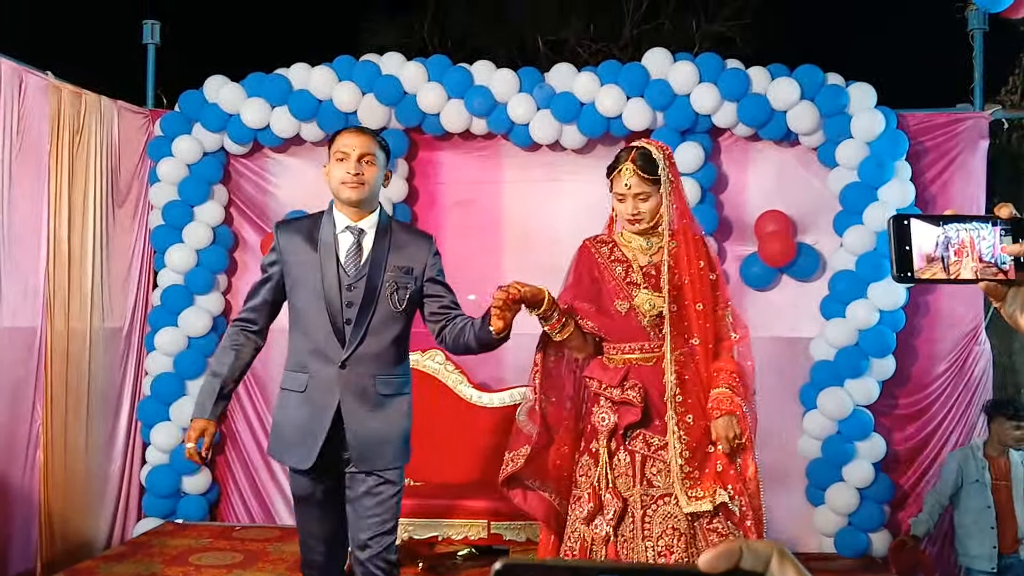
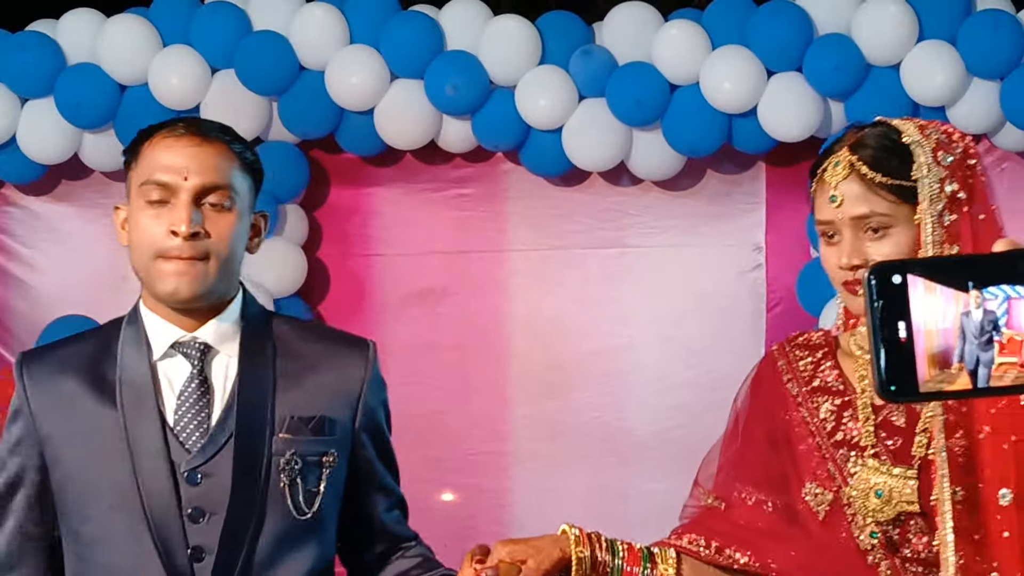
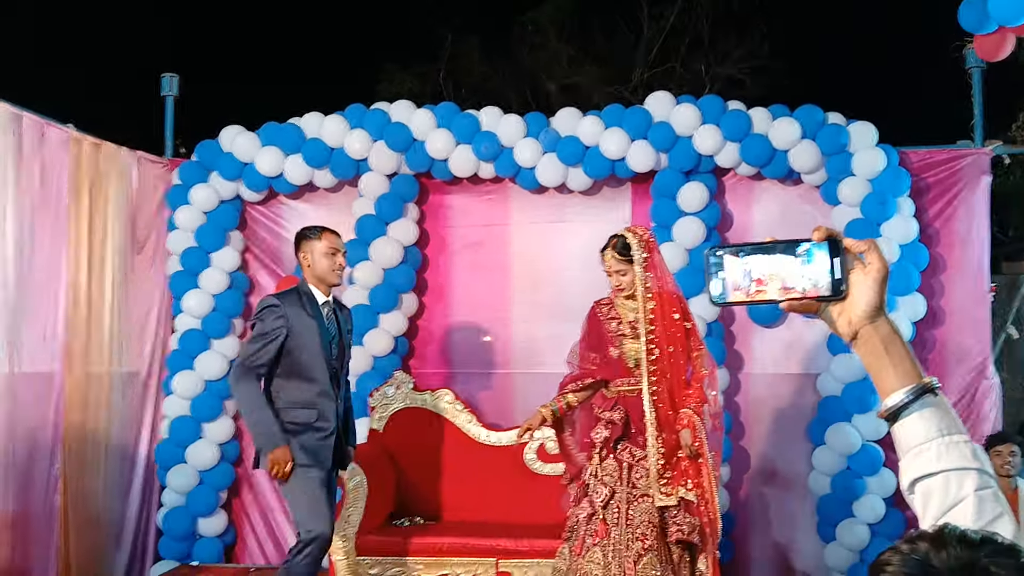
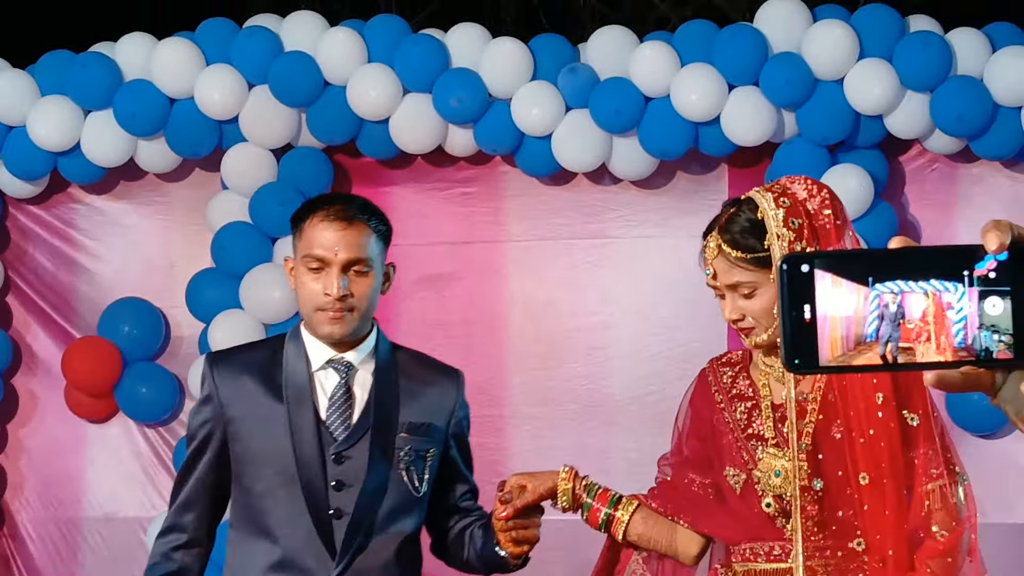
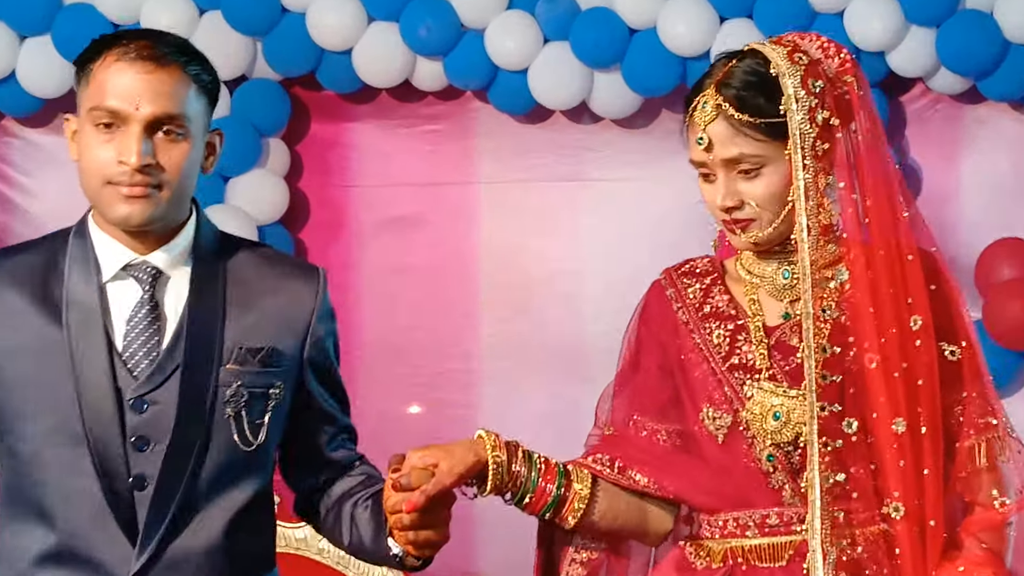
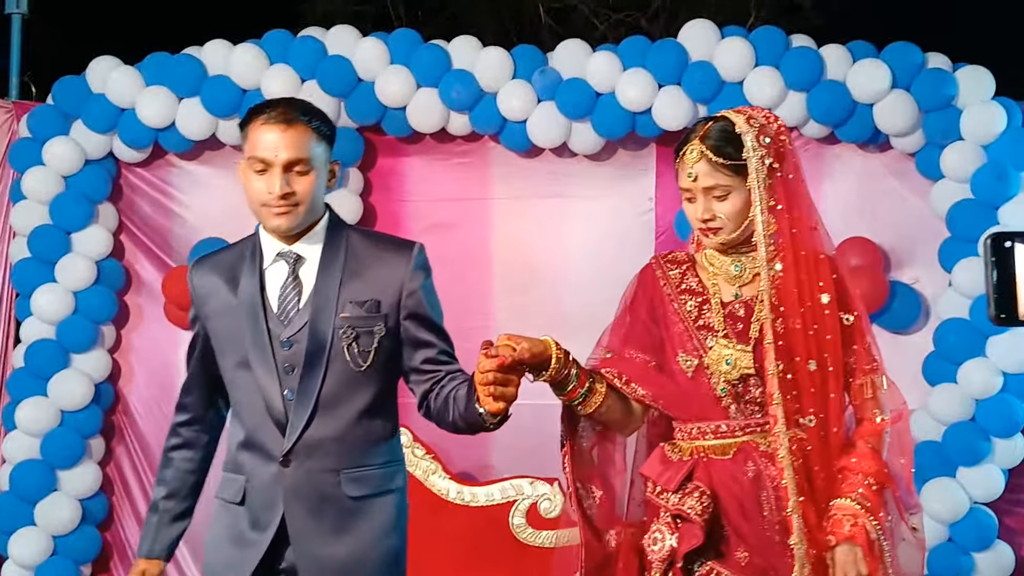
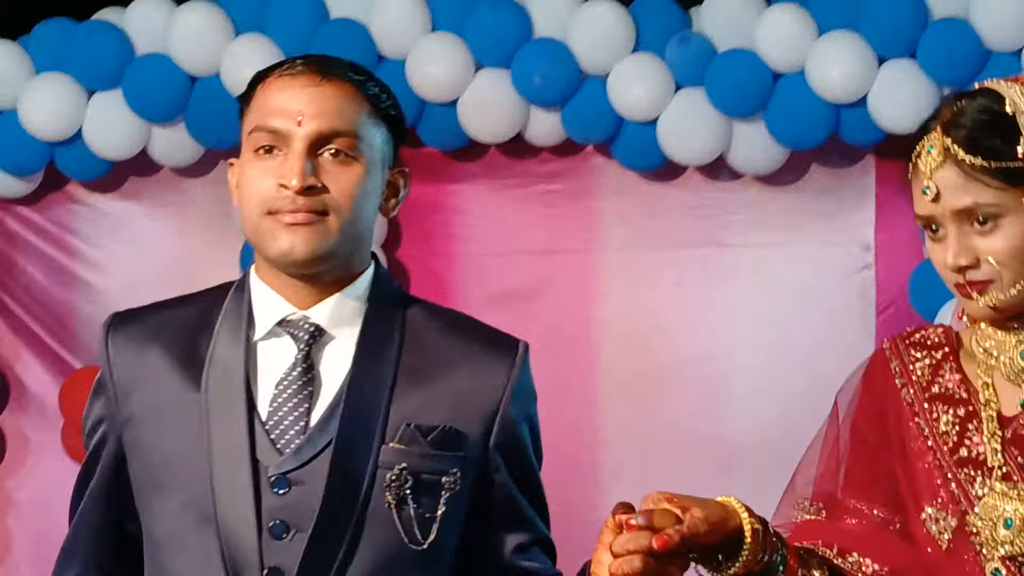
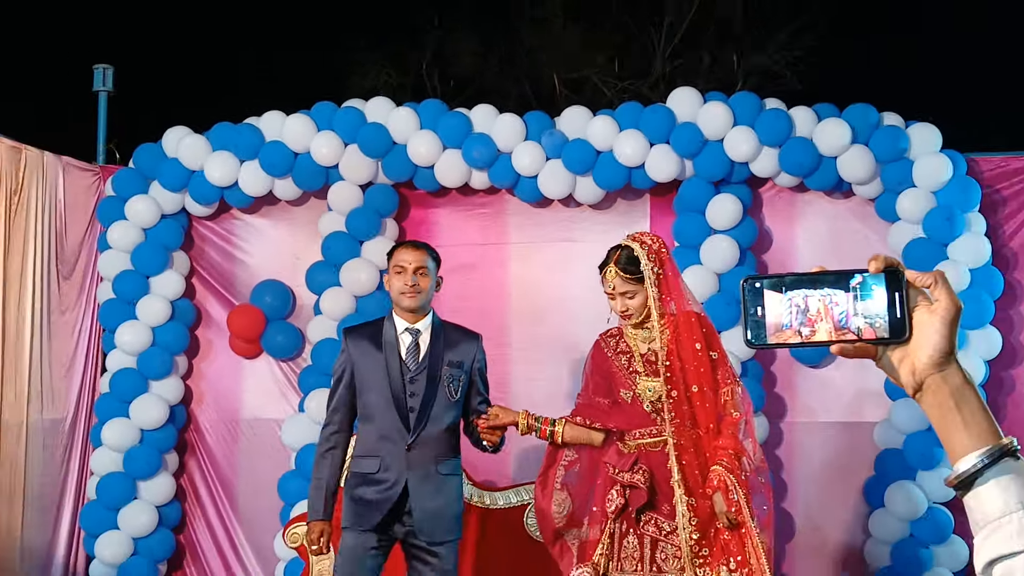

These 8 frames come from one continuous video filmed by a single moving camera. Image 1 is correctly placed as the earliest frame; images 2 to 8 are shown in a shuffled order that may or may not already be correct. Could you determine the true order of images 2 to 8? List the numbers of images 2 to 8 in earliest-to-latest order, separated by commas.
6, 5, 7, 2, 4, 8, 3
